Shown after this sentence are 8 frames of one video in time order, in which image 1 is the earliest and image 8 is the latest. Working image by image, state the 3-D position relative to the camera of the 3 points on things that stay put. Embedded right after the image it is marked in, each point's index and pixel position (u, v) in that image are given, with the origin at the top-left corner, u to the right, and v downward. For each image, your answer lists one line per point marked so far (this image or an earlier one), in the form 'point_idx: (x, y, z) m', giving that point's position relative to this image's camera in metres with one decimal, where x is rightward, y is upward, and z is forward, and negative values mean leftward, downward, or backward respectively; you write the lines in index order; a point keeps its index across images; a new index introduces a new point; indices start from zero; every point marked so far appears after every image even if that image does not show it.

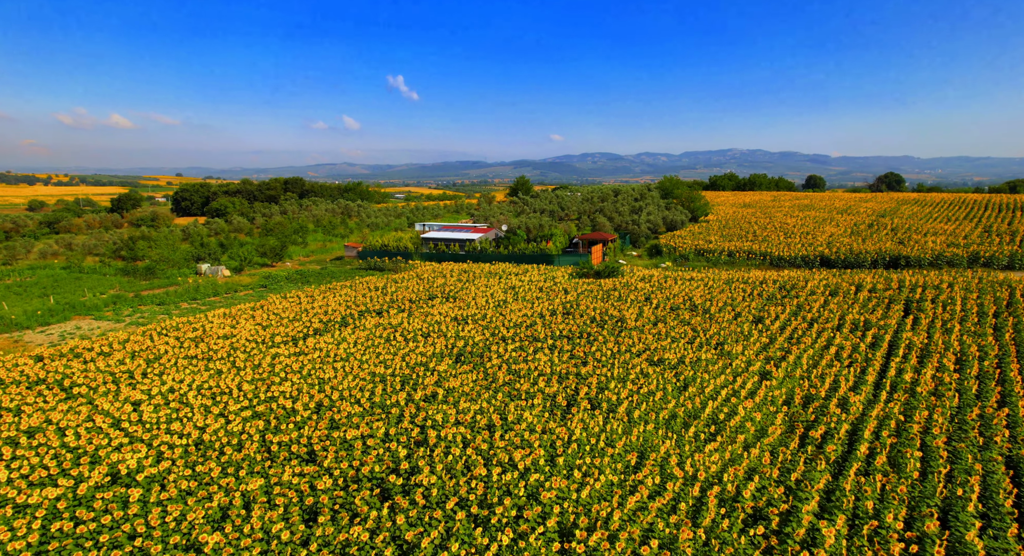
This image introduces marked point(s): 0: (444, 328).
0: (-1.8, -1.4, +15.4) m
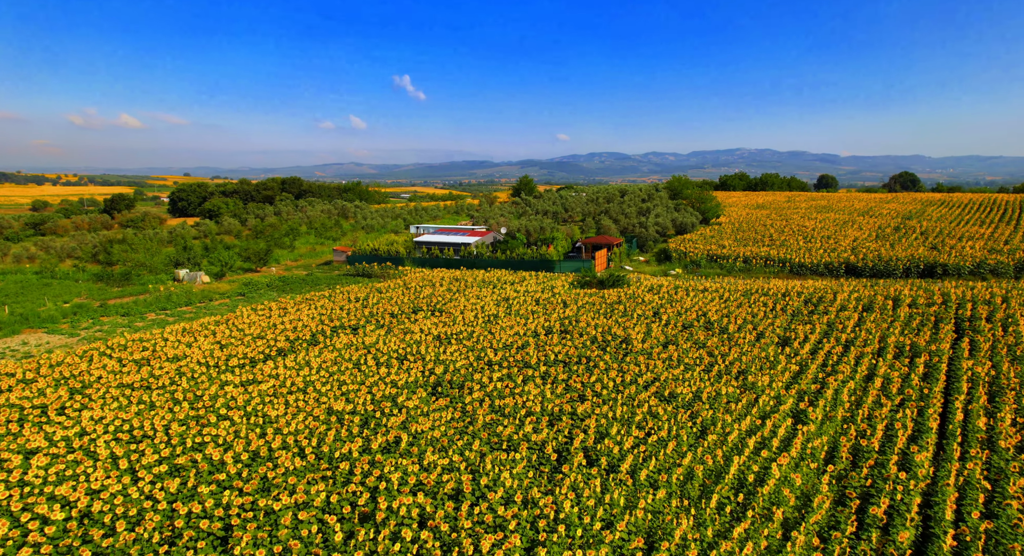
0: (-2.1, -1.7, +13.5) m
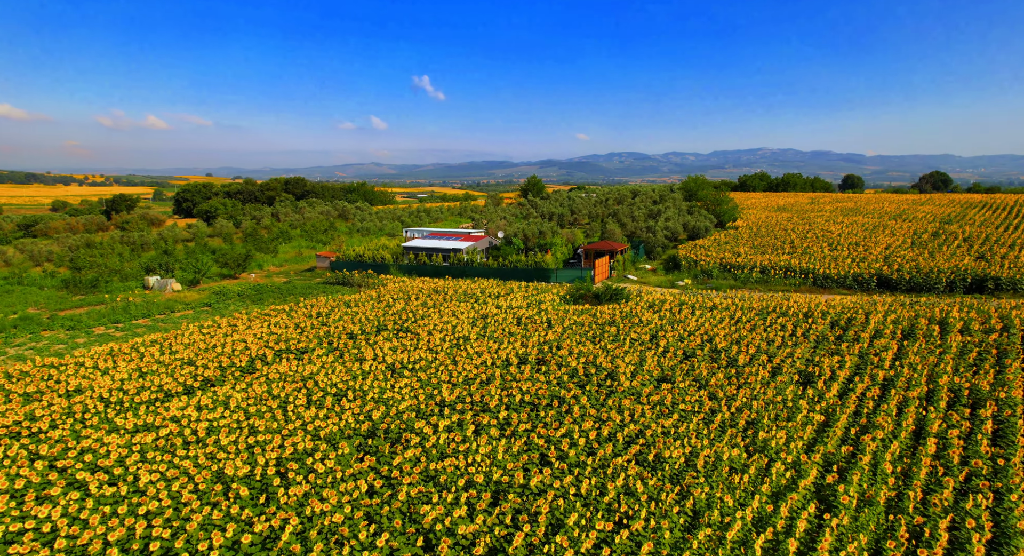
0: (-2.9, -2.1, +11.3) m
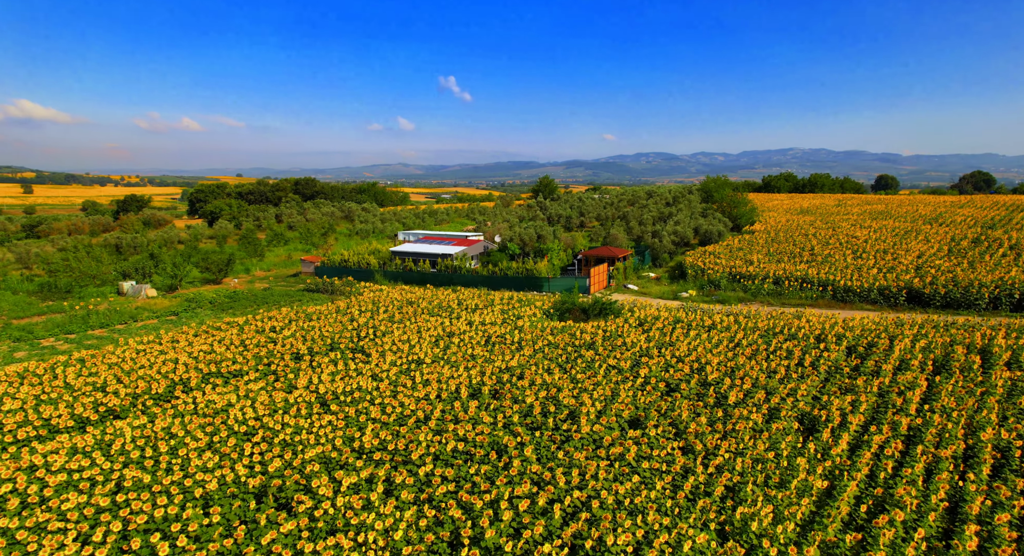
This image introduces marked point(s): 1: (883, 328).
0: (-3.9, -2.4, +9.6) m
1: (+9.0, -1.2, +13.5) m
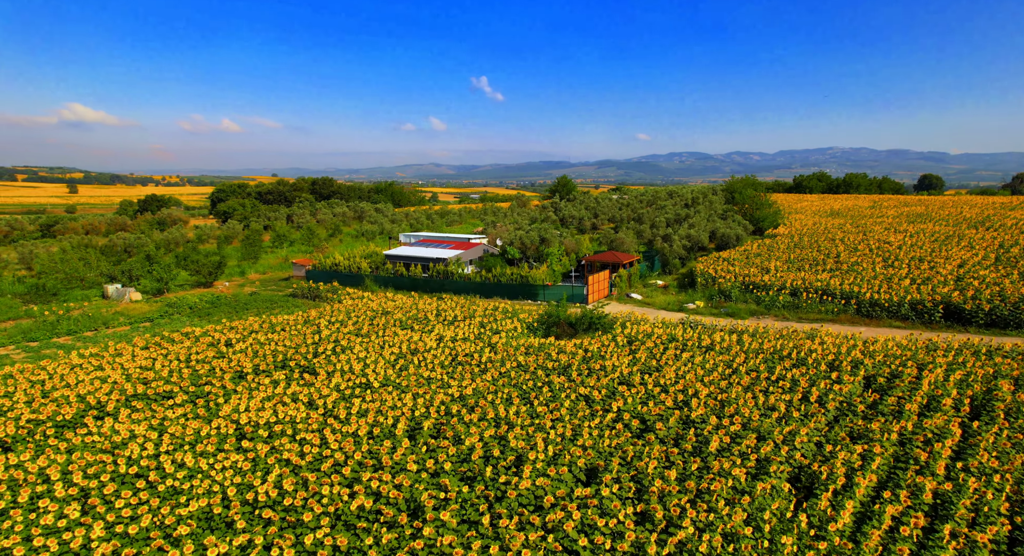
0: (-4.8, -2.7, +8.3) m
1: (+8.2, -1.6, +11.5) m
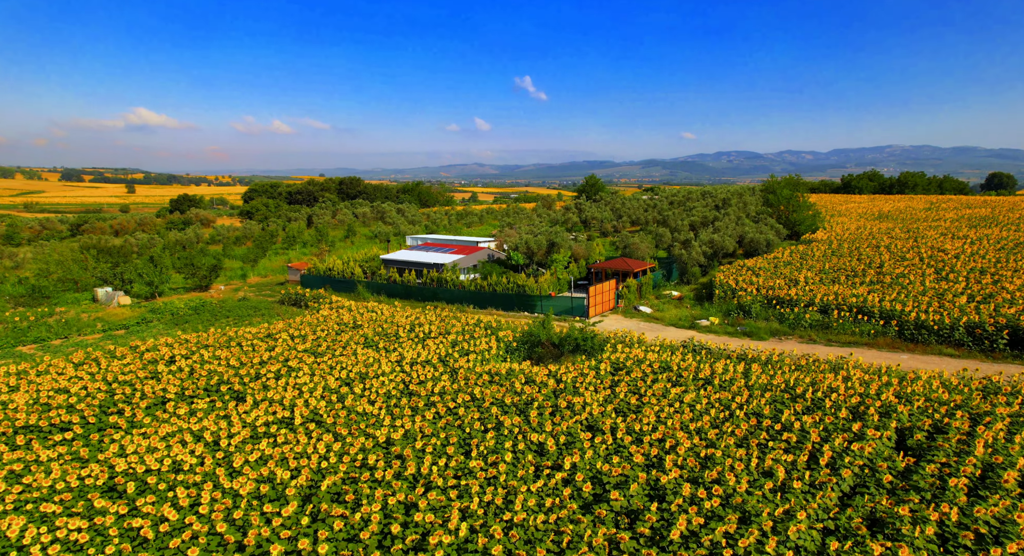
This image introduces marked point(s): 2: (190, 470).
0: (-5.9, -2.9, +6.9) m
1: (+7.3, -2.0, +9.1) m
2: (-4.5, -2.7, +7.8) m
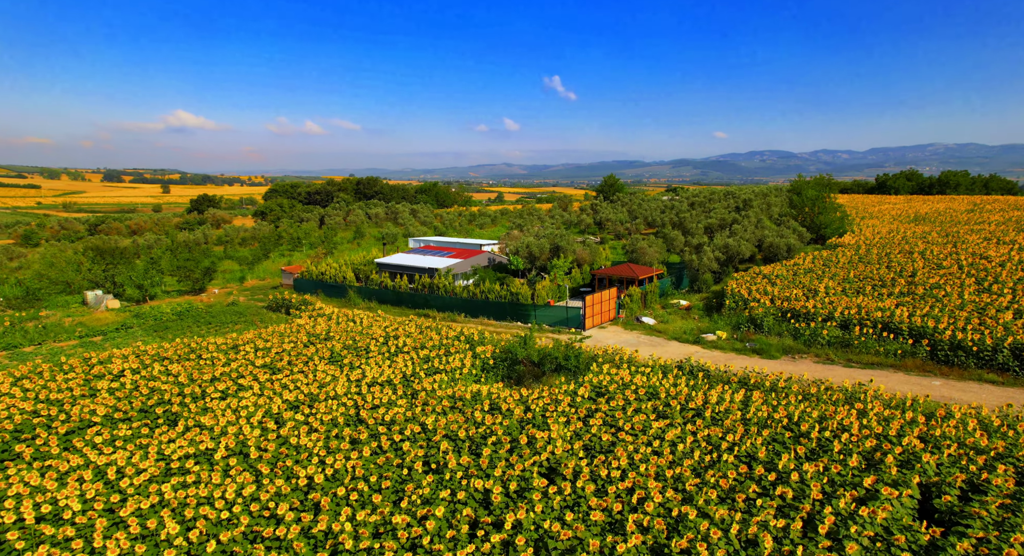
0: (-6.7, -3.1, +5.9) m
1: (+6.6, -2.2, +7.5) m
2: (-5.3, -2.9, +6.7) m
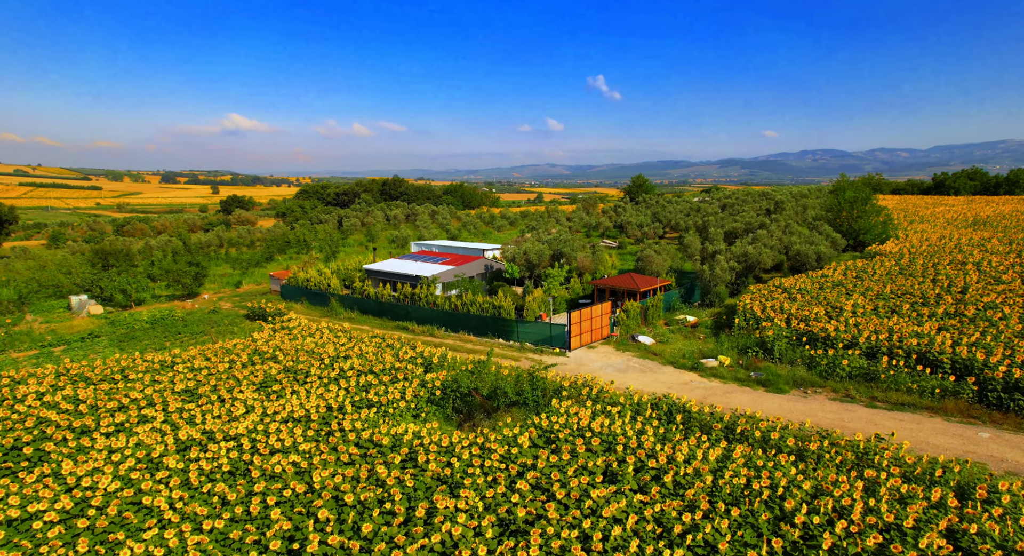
0: (-8.1, -3.4, +4.7) m
1: (+5.3, -2.6, +5.3) m
2: (-6.6, -3.2, +5.4) m
